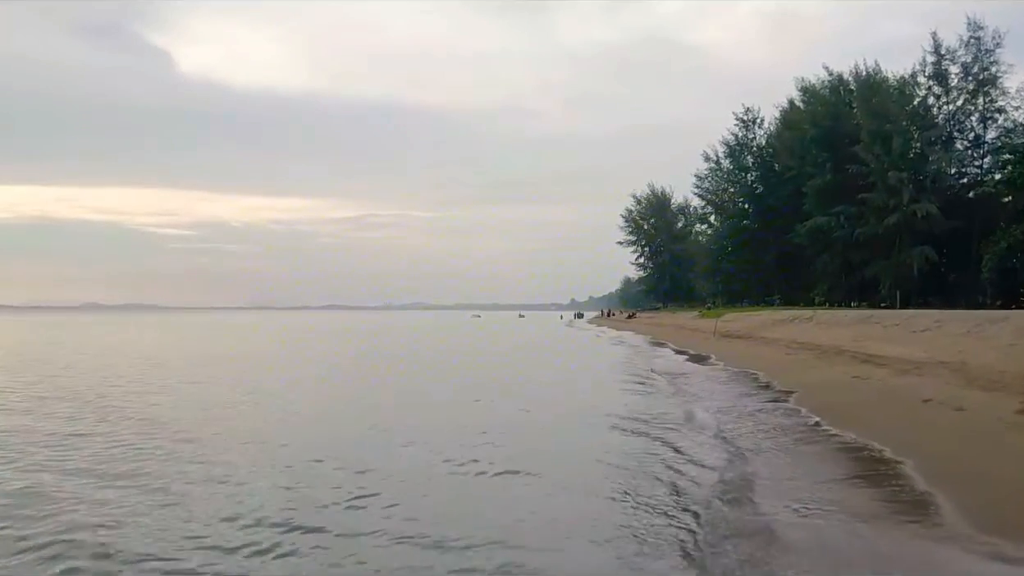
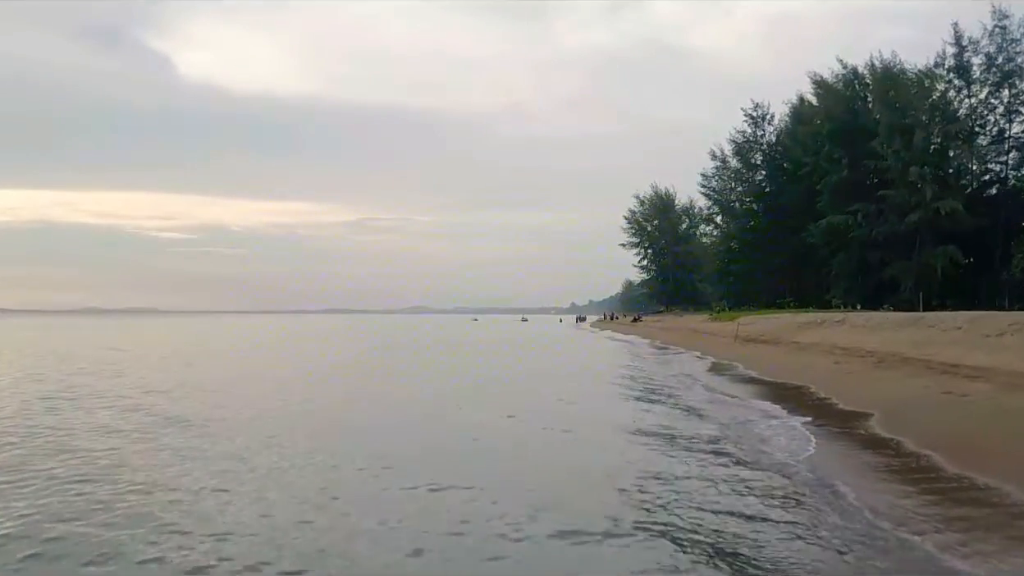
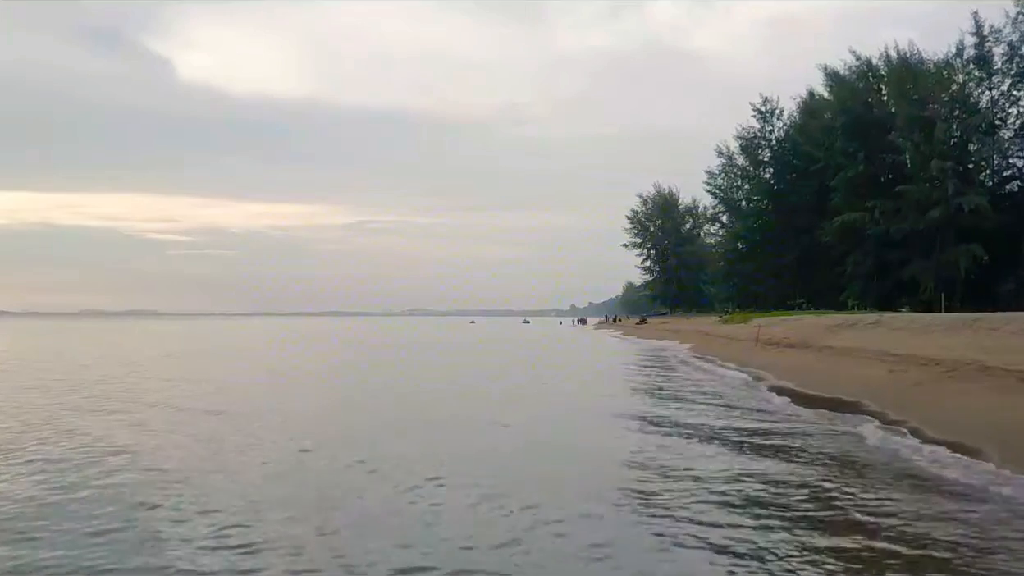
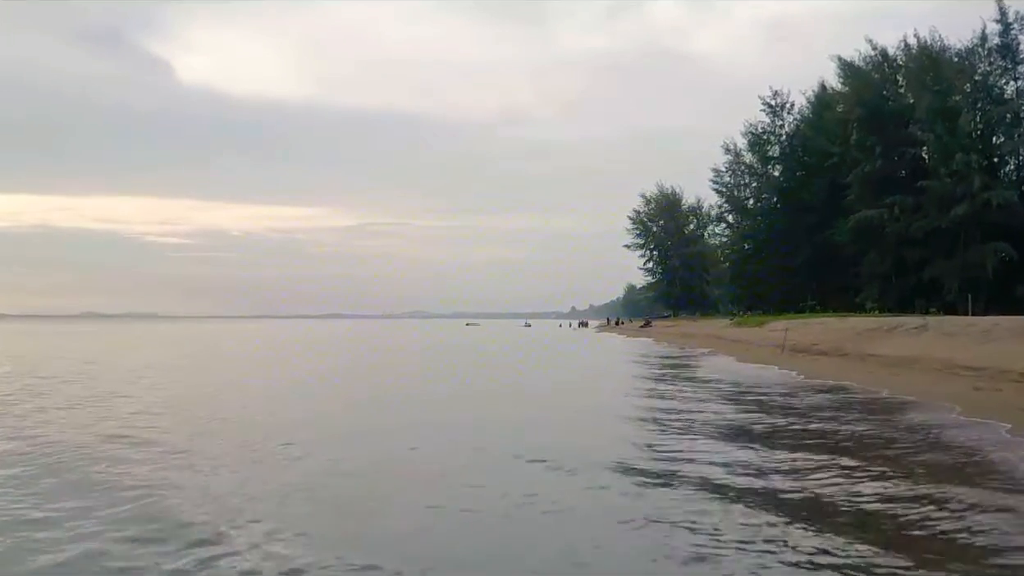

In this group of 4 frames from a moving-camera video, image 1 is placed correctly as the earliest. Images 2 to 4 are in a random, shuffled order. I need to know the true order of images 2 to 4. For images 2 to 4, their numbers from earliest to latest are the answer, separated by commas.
2, 3, 4
